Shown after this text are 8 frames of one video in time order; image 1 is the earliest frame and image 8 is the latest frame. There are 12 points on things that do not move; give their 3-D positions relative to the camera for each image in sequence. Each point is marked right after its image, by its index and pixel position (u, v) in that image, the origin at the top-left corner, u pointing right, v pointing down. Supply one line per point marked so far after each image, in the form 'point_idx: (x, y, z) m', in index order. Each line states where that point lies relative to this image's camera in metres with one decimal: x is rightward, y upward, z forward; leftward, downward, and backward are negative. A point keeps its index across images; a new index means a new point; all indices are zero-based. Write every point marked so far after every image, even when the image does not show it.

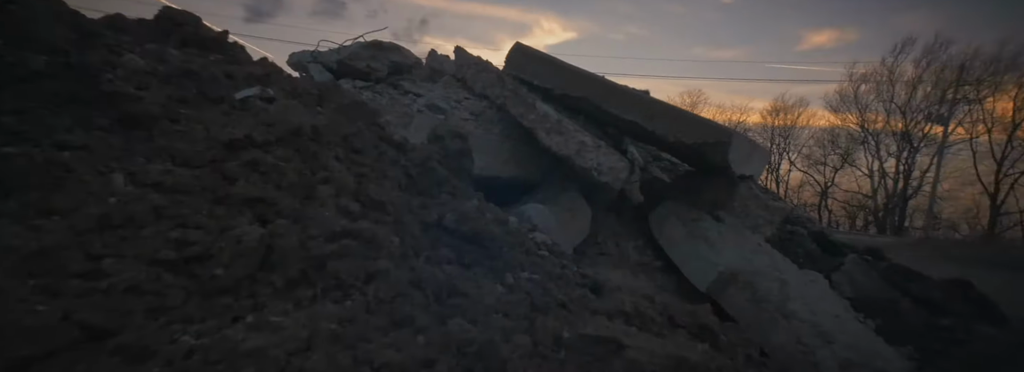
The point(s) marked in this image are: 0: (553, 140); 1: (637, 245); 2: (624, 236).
0: (+0.3, +0.4, +4.5) m
1: (+1.2, -0.6, +5.2) m
2: (+1.1, -0.5, +5.2) m
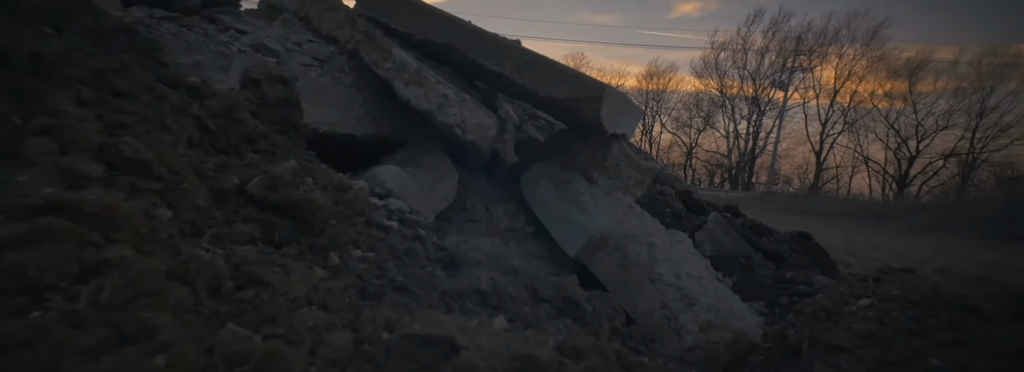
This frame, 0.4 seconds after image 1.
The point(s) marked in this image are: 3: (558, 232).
0: (-0.7, +0.7, +4.0) m
1: (0.0, -0.2, +4.9) m
2: (-0.2, -0.1, +4.9) m
3: (+0.4, -0.4, +4.6) m
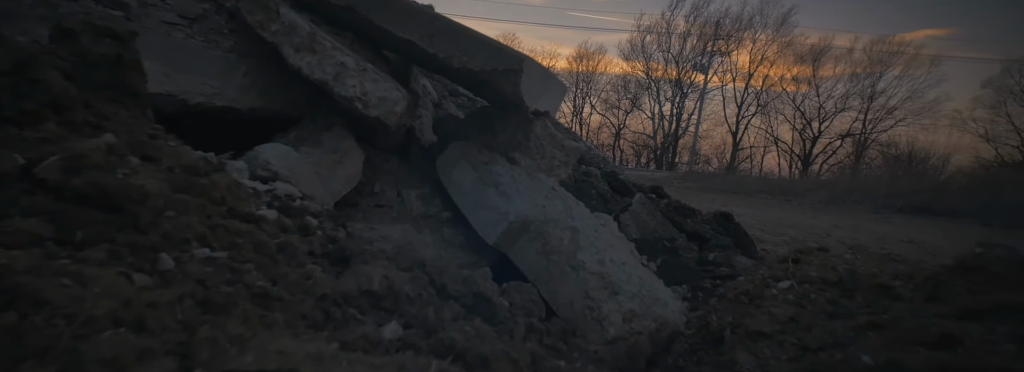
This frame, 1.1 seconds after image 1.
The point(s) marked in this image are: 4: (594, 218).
0: (-1.3, +0.8, +3.4) m
1: (-0.7, -0.1, +4.5) m
2: (-0.9, 0.0, +4.5) m
3: (-0.3, -0.2, +4.2) m
4: (+0.8, -0.3, +5.0) m
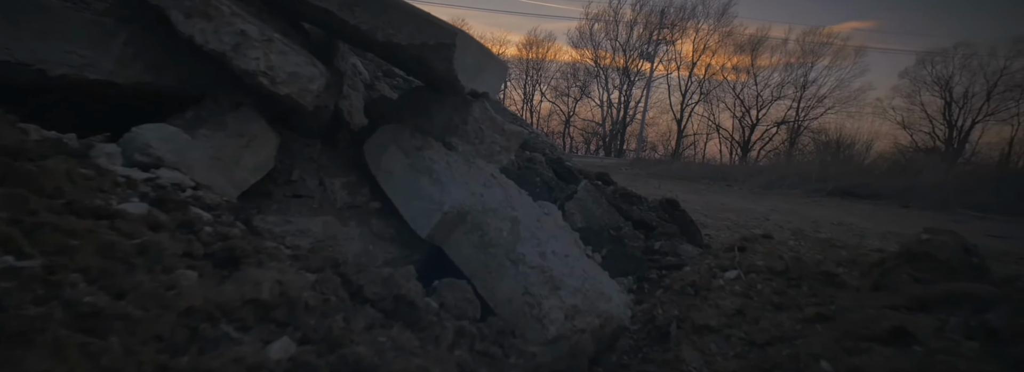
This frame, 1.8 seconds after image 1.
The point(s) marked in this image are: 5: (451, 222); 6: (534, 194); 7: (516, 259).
0: (-1.7, +0.9, +3.0) m
1: (-1.2, 0.0, +4.0) m
2: (-1.3, +0.1, +4.0) m
3: (-0.7, -0.2, +3.9) m
4: (+0.2, -0.2, +4.7) m
5: (-0.4, -0.2, +3.7) m
6: (+0.2, -0.1, +5.3) m
7: (0.0, -0.5, +3.7) m
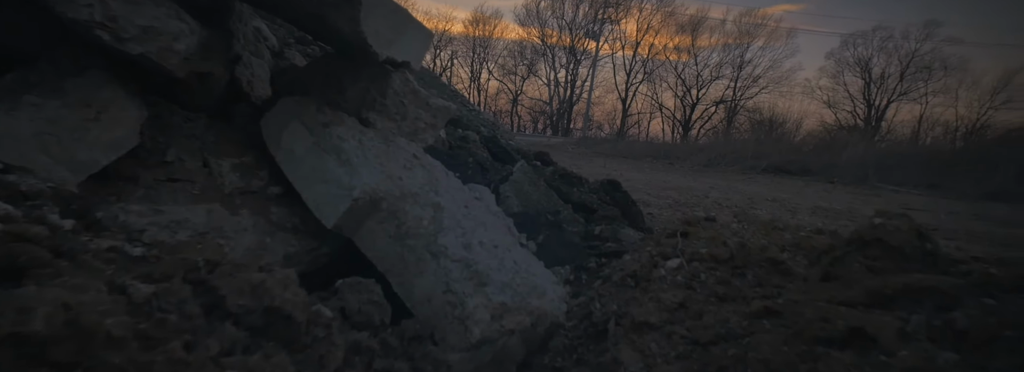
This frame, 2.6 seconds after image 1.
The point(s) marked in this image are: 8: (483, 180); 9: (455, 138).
0: (-2.1, +0.9, +2.3) m
1: (-1.7, +0.1, +3.5) m
2: (-1.8, +0.2, +3.4) m
3: (-1.2, 0.0, +3.3) m
4: (-0.4, 0.0, +4.3) m
5: (-0.9, -0.1, +3.2) m
6: (-0.4, +0.1, +4.8) m
7: (-0.4, -0.4, +3.2) m
8: (-0.3, +0.1, +4.9) m
9: (-0.5, +0.5, +5.3) m
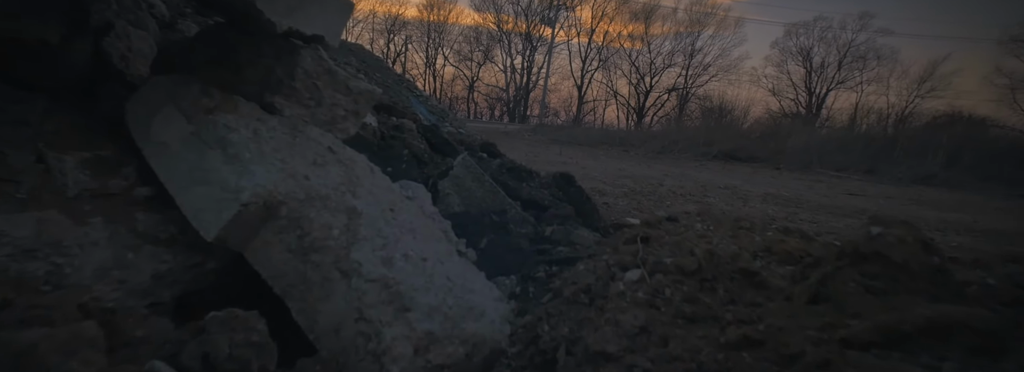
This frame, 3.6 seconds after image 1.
0: (-2.4, +0.9, +1.5) m
1: (-2.1, +0.1, +2.7) m
2: (-2.2, +0.2, +2.7) m
3: (-1.6, -0.1, +2.7) m
4: (-0.8, 0.0, +3.6) m
5: (-1.2, -0.2, +2.6) m
6: (-0.9, +0.1, +4.2) m
7: (-0.8, -0.4, +2.6) m
8: (-0.7, +0.1, +4.3) m
9: (-1.1, +0.5, +4.6) m
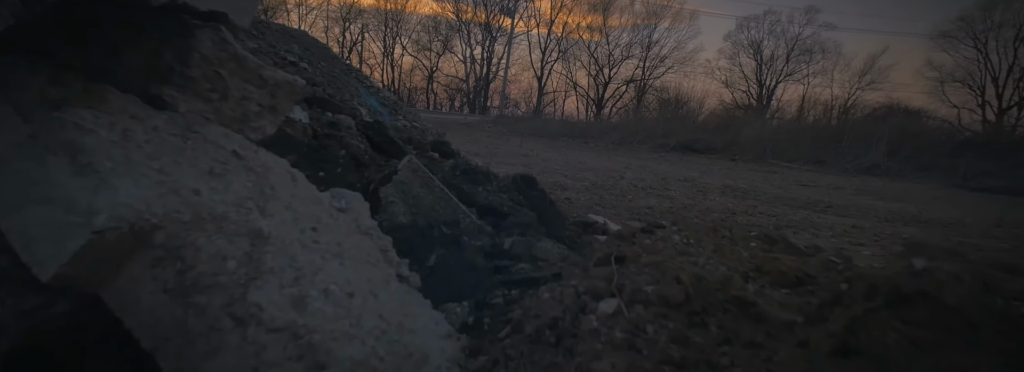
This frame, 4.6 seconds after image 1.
0: (-2.5, +0.8, +0.8) m
1: (-2.3, 0.0, +2.0) m
2: (-2.4, +0.1, +2.0) m
3: (-1.8, -0.1, +2.0) m
4: (-1.1, -0.1, +3.0) m
5: (-1.4, -0.2, +2.0) m
6: (-1.2, +0.1, +3.6) m
7: (-1.0, -0.5, +2.0) m
8: (-1.1, 0.0, +3.7) m
9: (-1.4, +0.5, +4.0) m
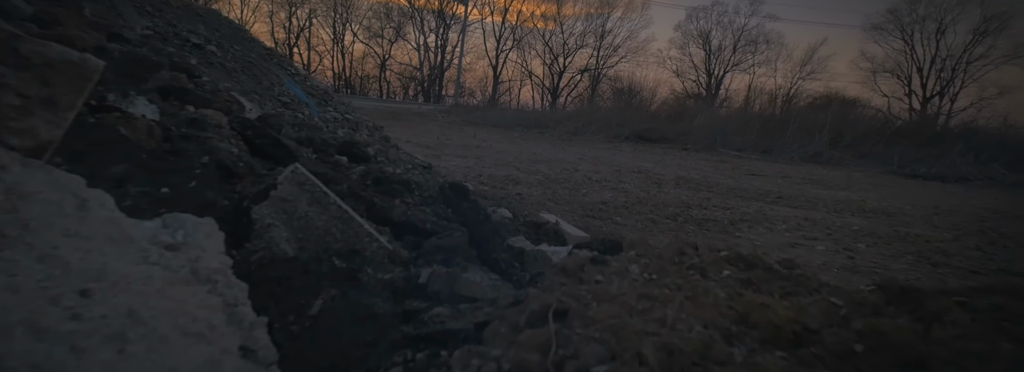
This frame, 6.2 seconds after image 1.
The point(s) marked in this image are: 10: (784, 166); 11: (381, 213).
0: (-2.7, +0.6, -0.3) m
1: (-2.6, -0.1, +1.0) m
2: (-2.7, 0.0, +1.0) m
3: (-2.1, -0.3, +1.0) m
4: (-1.4, -0.2, +2.1) m
5: (-1.7, -0.4, +1.0) m
6: (-1.6, 0.0, +2.7) m
7: (-1.3, -0.6, +1.1) m
8: (-1.5, -0.1, +2.8) m
9: (-1.9, +0.4, +3.0) m
10: (+5.8, +0.3, +11.1) m
11: (-0.8, -0.2, +3.3) m
